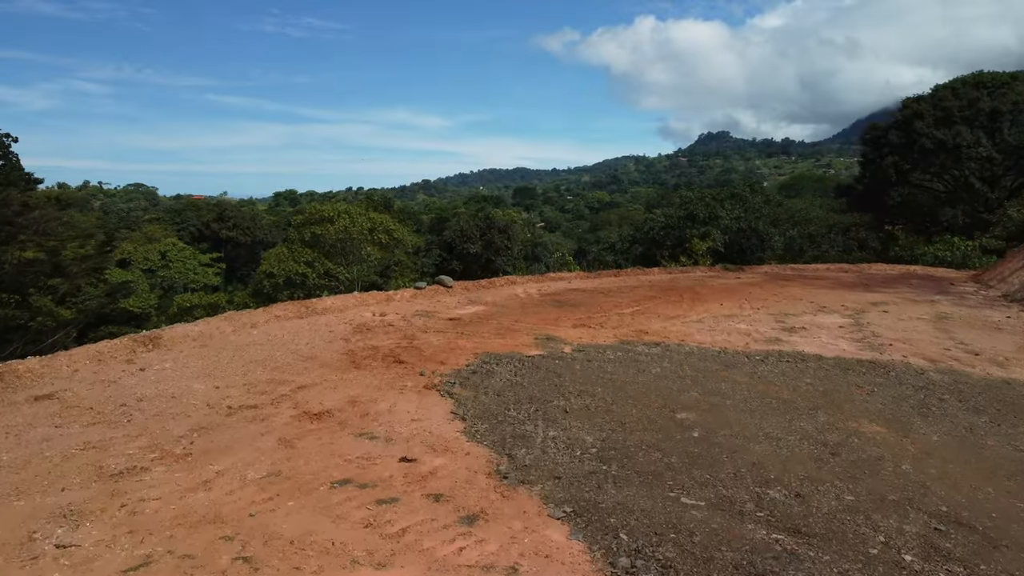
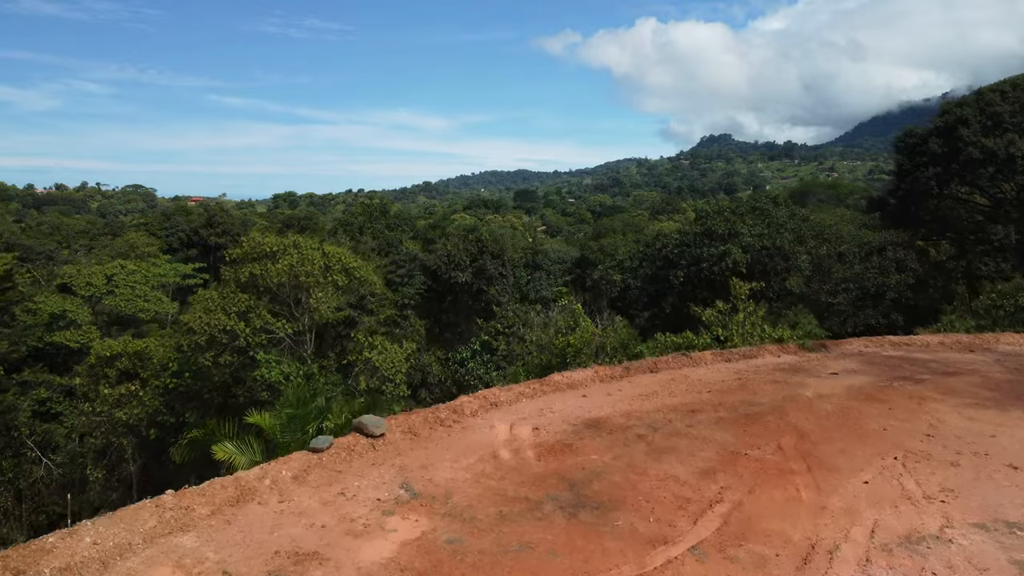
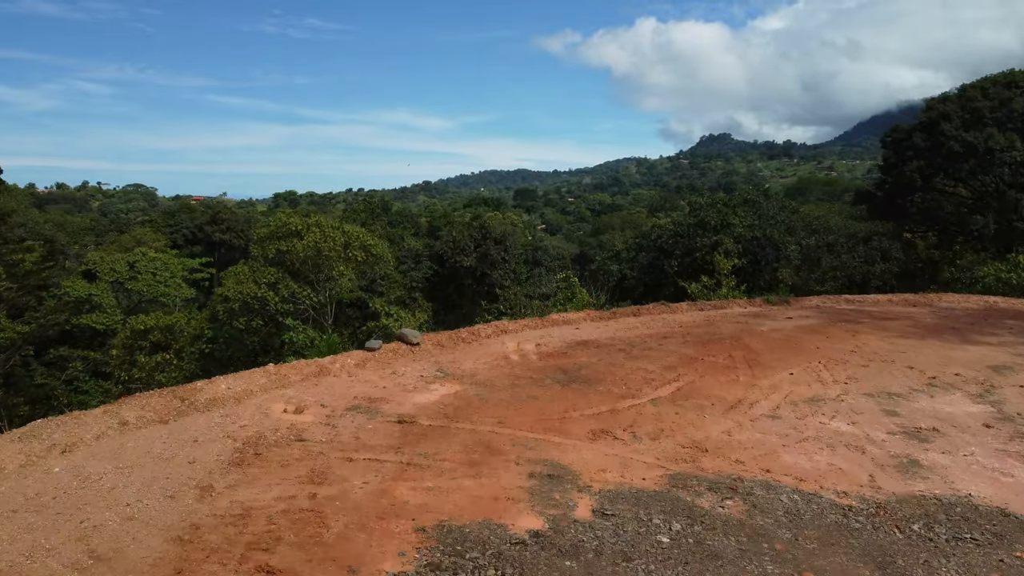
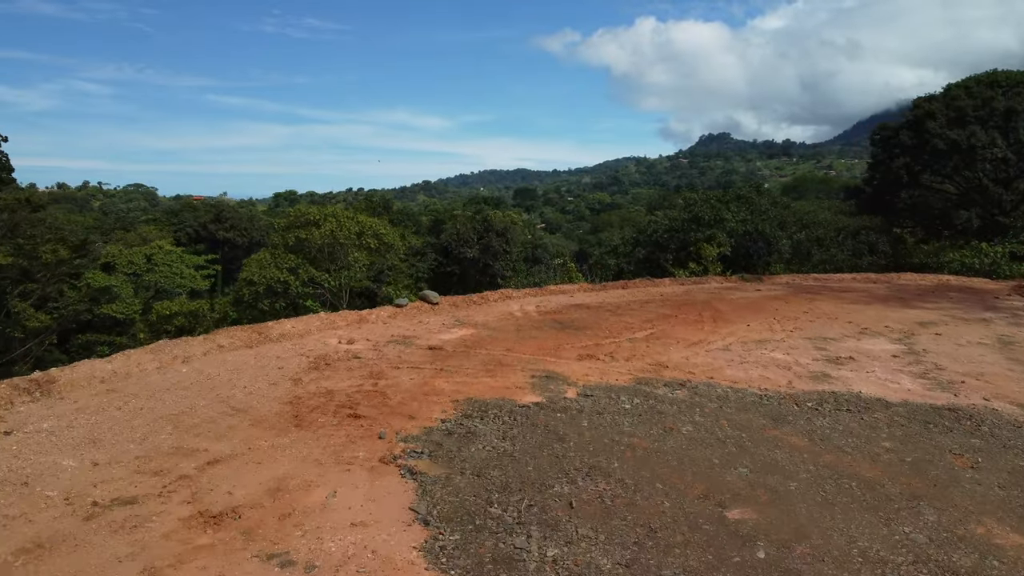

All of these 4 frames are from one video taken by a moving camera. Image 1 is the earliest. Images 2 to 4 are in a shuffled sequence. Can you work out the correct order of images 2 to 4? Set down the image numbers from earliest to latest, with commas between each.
4, 3, 2
